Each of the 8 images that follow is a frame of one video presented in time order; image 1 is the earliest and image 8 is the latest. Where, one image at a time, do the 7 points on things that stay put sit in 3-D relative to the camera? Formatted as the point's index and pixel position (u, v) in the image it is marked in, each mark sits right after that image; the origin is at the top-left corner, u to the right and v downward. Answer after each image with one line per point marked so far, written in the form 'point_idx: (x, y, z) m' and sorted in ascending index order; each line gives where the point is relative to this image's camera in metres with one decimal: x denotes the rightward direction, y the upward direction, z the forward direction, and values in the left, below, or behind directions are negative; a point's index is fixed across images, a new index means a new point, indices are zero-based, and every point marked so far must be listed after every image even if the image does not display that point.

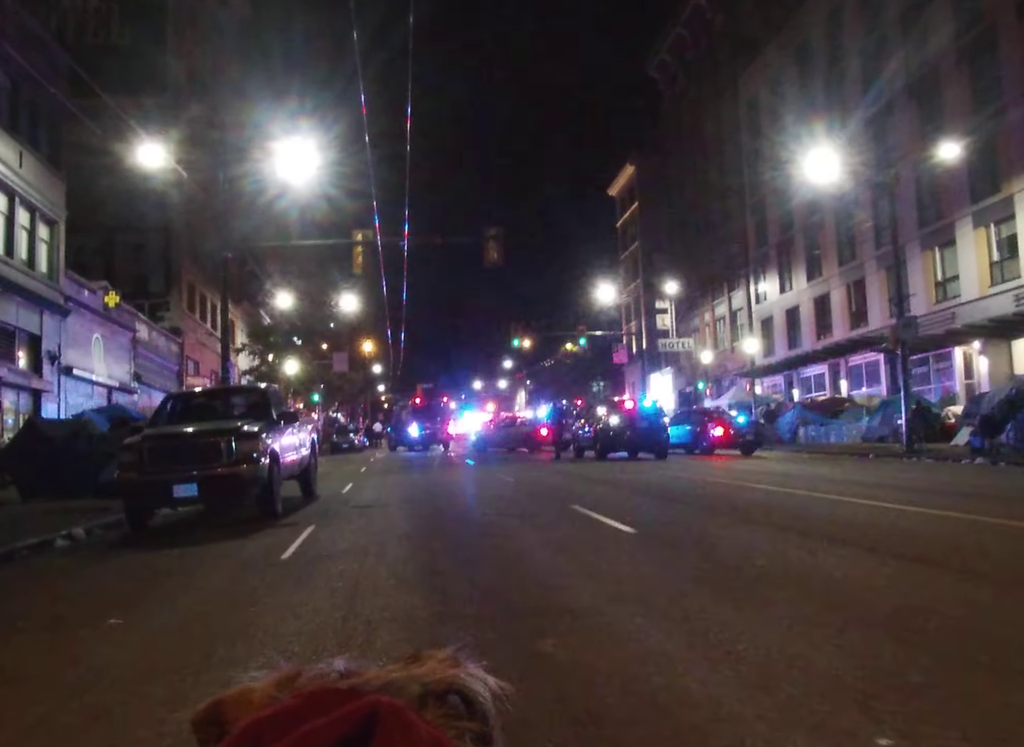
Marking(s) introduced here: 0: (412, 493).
0: (-2.0, -2.6, +19.6) m
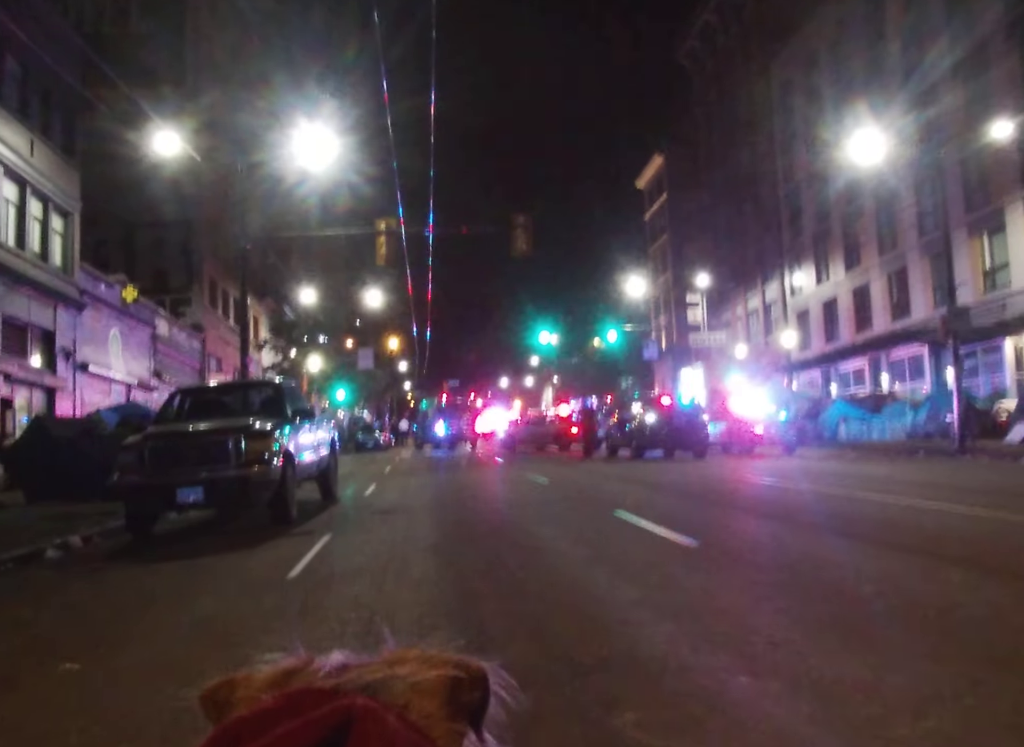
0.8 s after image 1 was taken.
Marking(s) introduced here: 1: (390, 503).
0: (-1.3, -2.5, +18.6) m
1: (-2.1, -2.4, +17.1) m
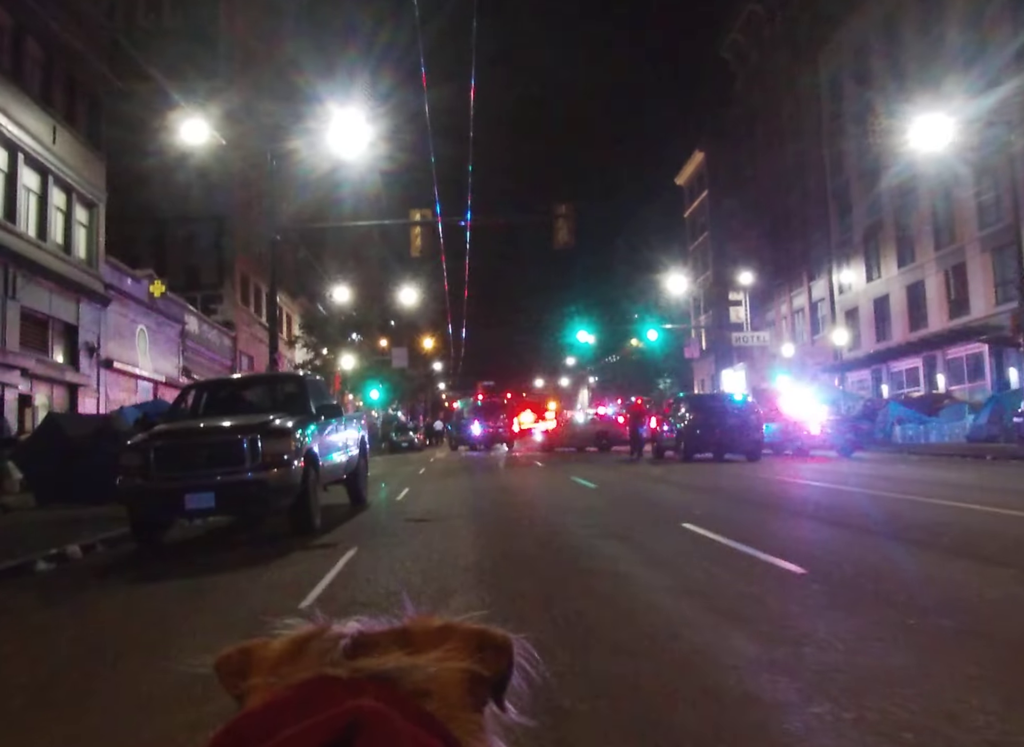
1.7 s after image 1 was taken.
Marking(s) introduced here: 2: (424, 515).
0: (-0.6, -2.4, +17.4) m
1: (-1.4, -2.4, +16.0) m
2: (-1.3, -2.2, +14.3) m
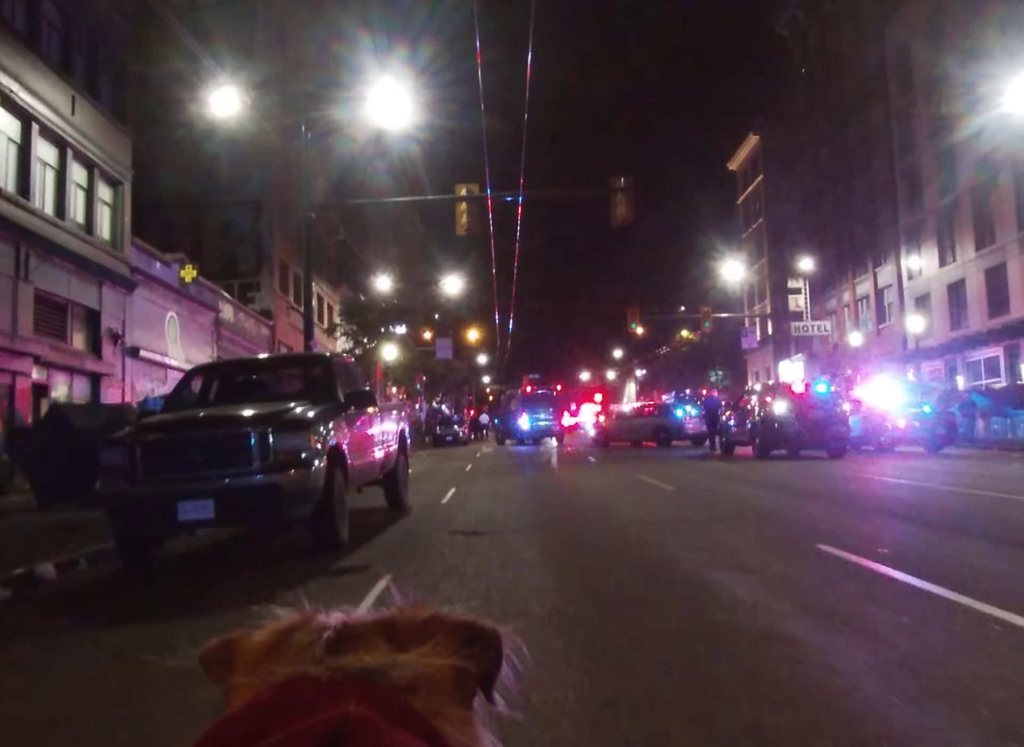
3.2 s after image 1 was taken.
0: (+0.4, -2.2, +15.6) m
1: (-0.6, -2.2, +14.2) m
2: (-0.5, -2.0, +12.5) m
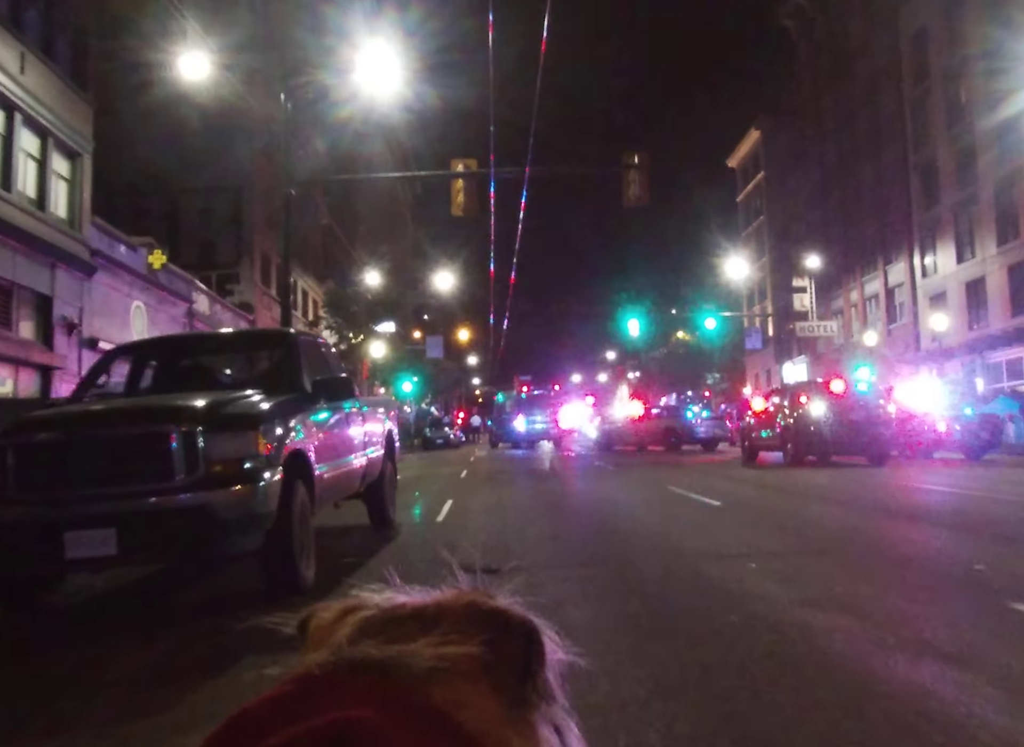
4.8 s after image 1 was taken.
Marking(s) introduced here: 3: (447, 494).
0: (+0.4, -2.1, +13.5) m
1: (-0.5, -2.1, +12.1) m
2: (-0.4, -1.9, +10.4) m
3: (-1.1, -2.1, +16.5) m
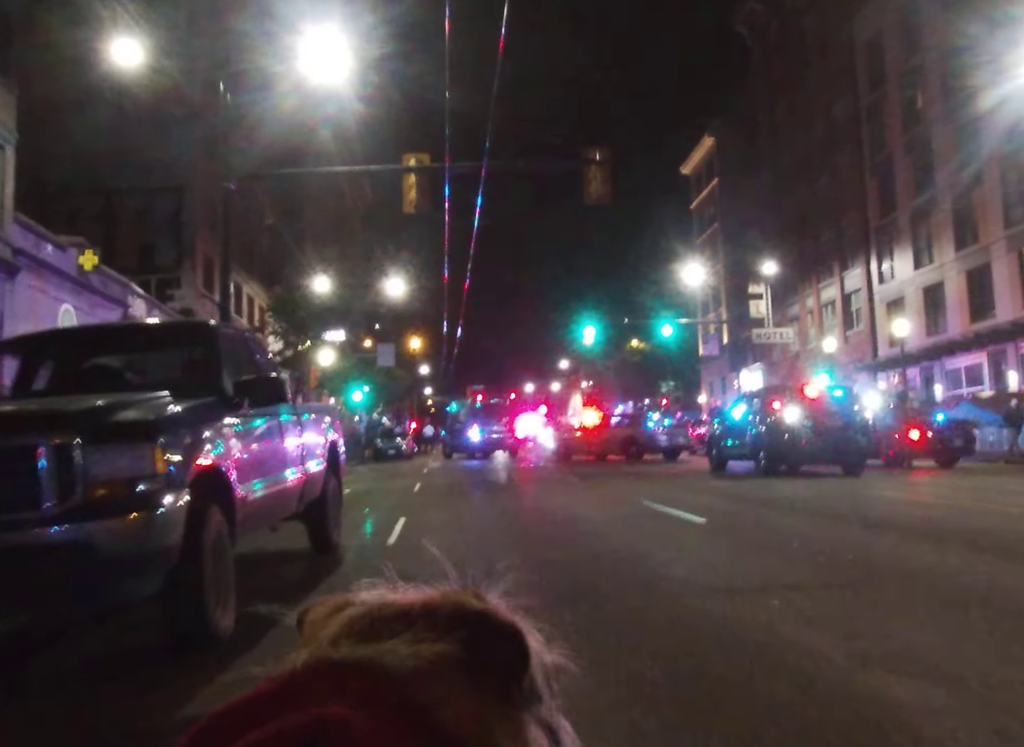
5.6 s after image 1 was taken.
0: (-0.1, -2.1, +12.4) m
1: (-0.9, -2.1, +11.0) m
2: (-0.8, -1.9, +9.3) m
3: (-1.8, -2.2, +15.3) m
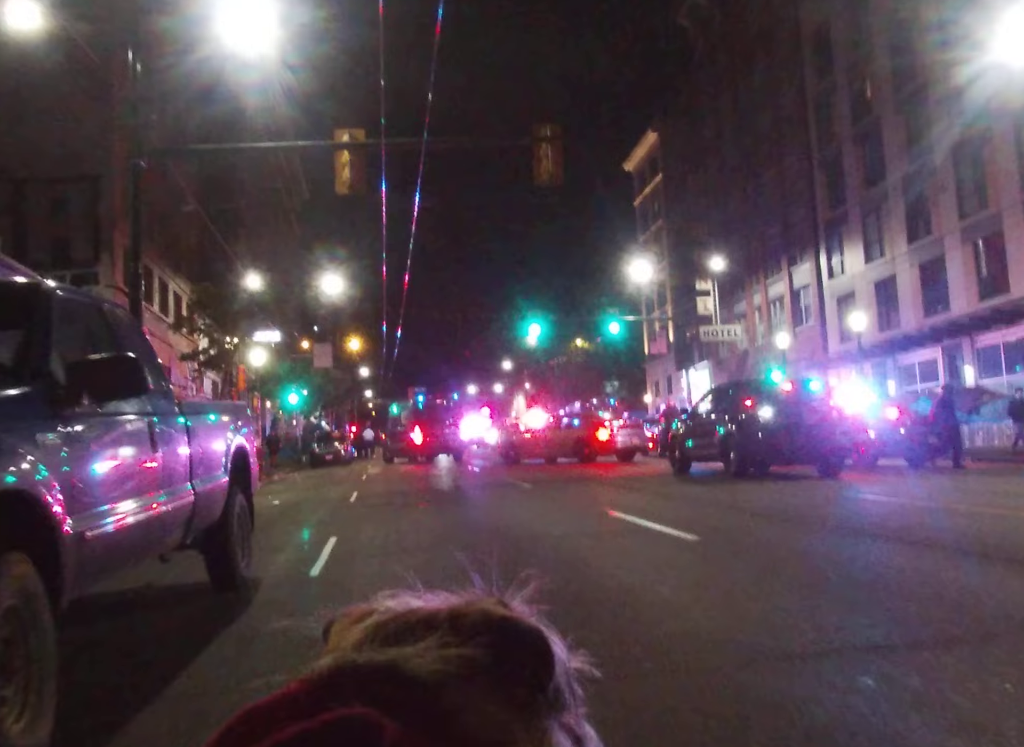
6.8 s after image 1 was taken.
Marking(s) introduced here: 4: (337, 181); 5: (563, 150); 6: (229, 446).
0: (-0.7, -2.1, +10.8) m
1: (-1.4, -2.0, +9.3) m
2: (-1.2, -1.8, +7.7) m
3: (-2.6, -2.1, +13.6) m
4: (-3.3, +3.6, +17.8) m
5: (+0.9, +4.0, +17.2) m
6: (-2.5, -0.6, +8.8) m
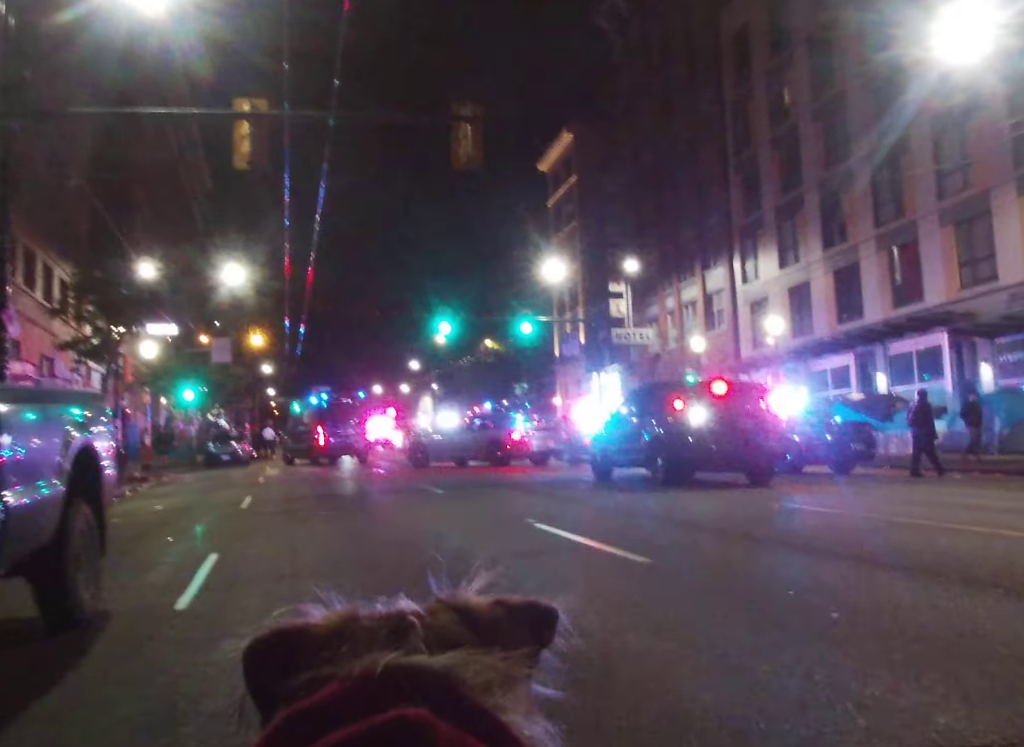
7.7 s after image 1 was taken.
0: (-1.6, -2.0, +9.5) m
1: (-2.2, -1.9, +8.0) m
2: (-1.8, -1.8, +6.4) m
3: (-3.7, -2.0, +12.1) m
4: (-4.7, +3.7, +16.2) m
5: (-0.5, +4.1, +16.1) m
6: (-3.1, -0.5, +7.4) m
